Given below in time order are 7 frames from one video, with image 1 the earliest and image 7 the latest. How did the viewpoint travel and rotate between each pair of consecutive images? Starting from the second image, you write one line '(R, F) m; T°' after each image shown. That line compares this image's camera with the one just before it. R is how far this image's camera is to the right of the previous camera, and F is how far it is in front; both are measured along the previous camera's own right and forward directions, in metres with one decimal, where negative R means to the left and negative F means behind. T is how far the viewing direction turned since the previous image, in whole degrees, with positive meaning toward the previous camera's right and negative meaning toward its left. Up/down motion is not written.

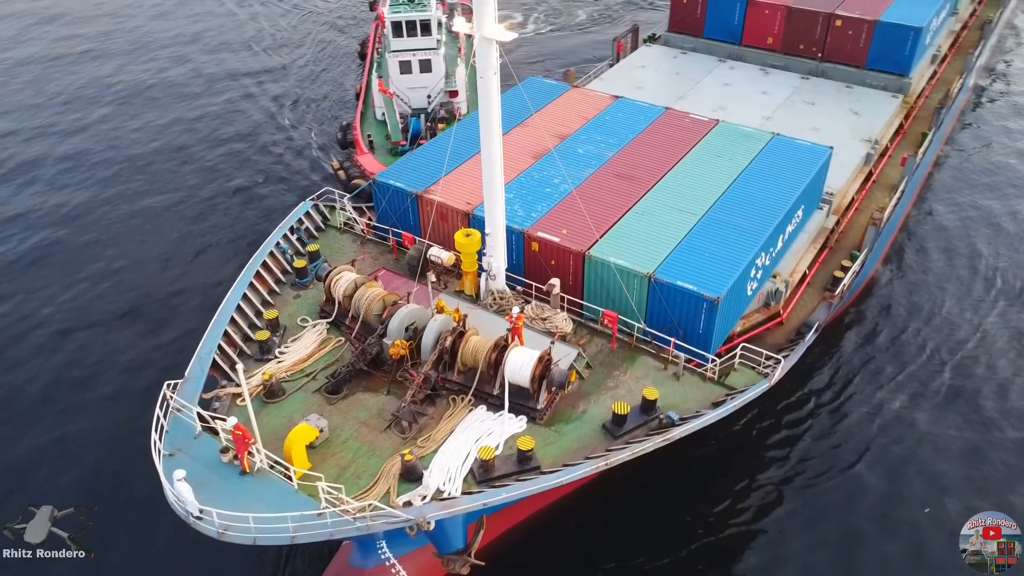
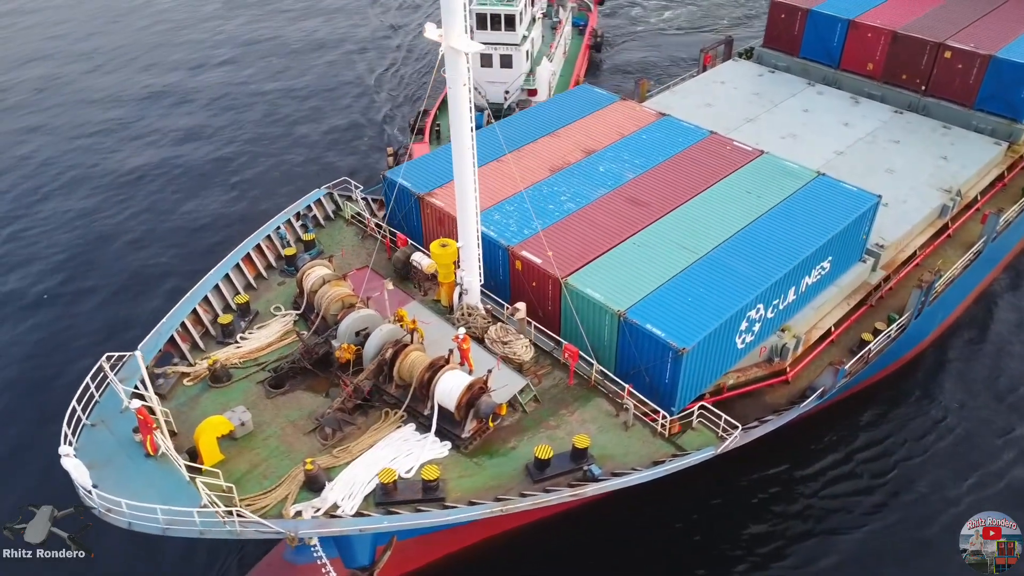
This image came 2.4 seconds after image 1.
(+4.3, +1.3) m; -9°
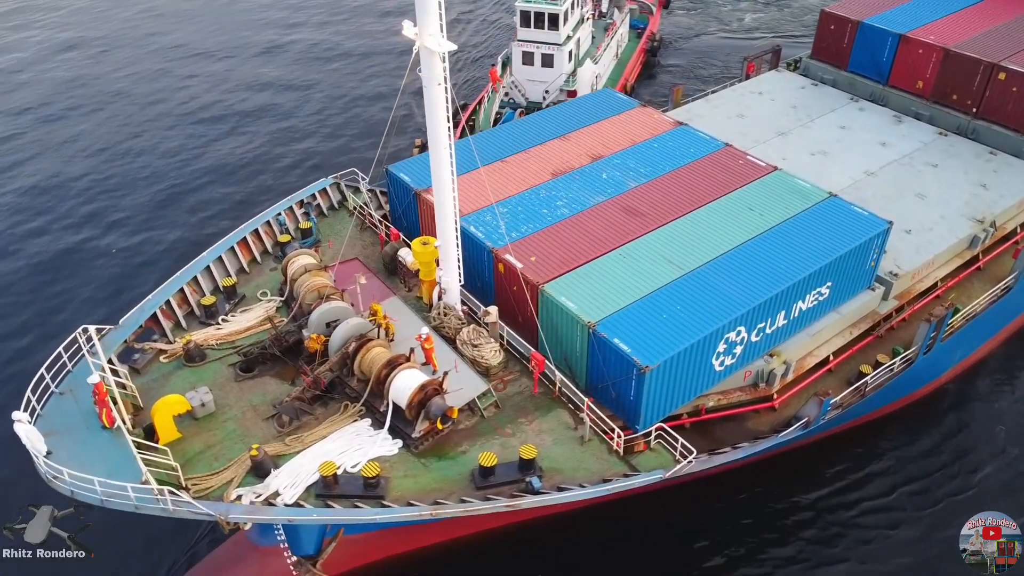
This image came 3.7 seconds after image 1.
(+2.5, +0.3) m; -5°
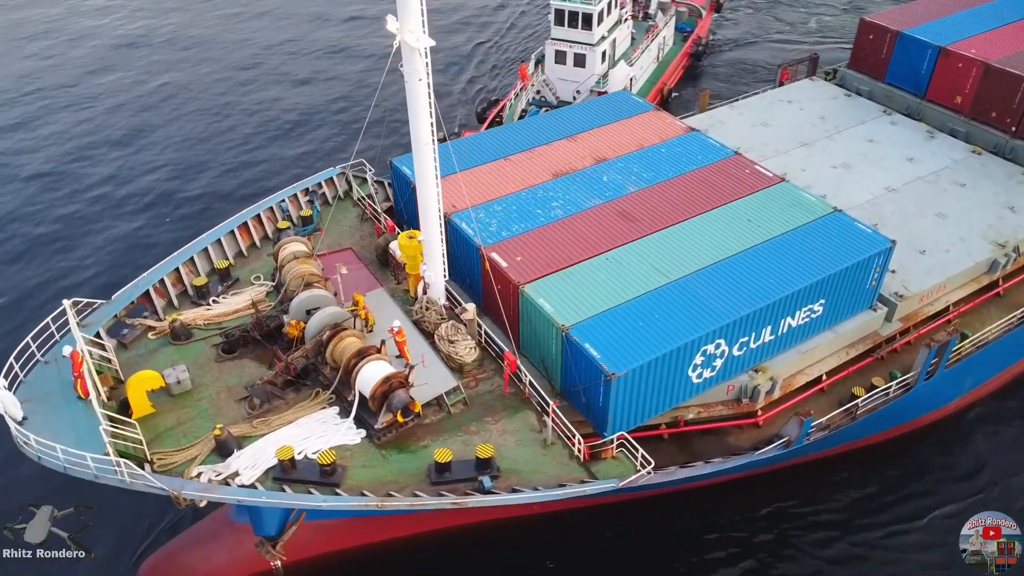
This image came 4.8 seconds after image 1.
(+2.0, +0.1) m; -4°
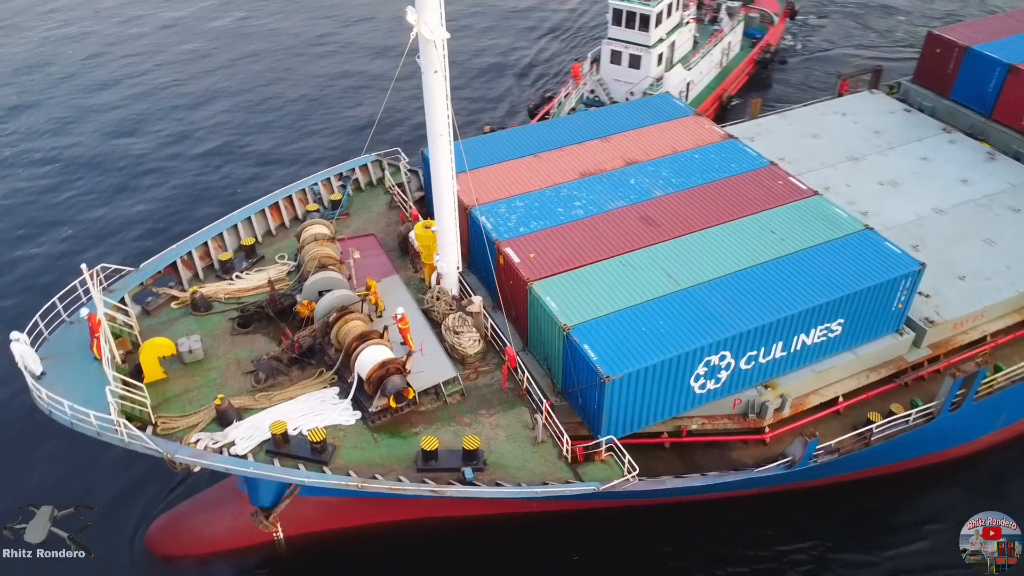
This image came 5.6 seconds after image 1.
(+1.5, 0.0) m; -5°
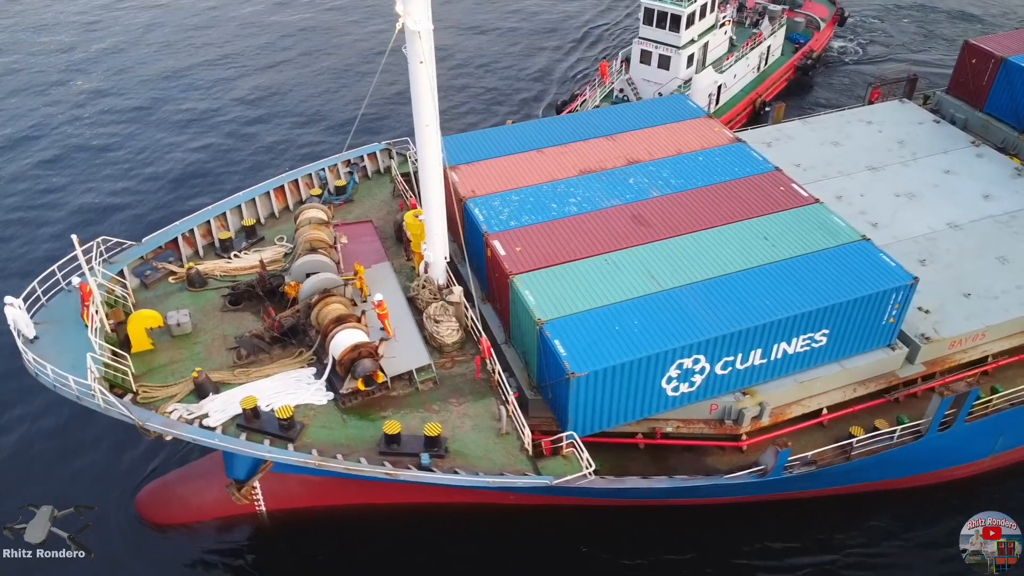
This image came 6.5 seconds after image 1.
(+1.9, -0.1) m; -4°
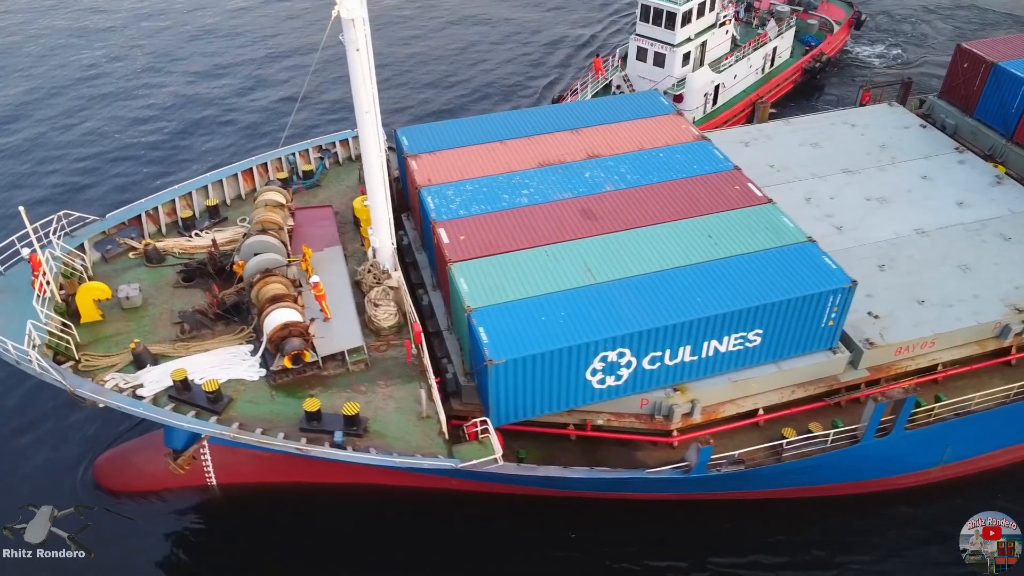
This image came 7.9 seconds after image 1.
(+2.7, -0.2) m; -3°
